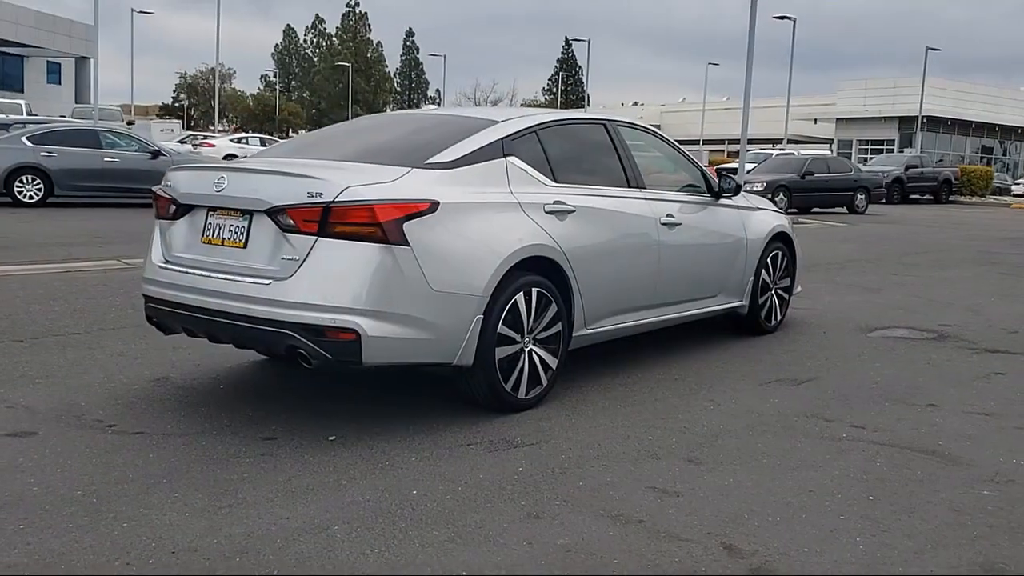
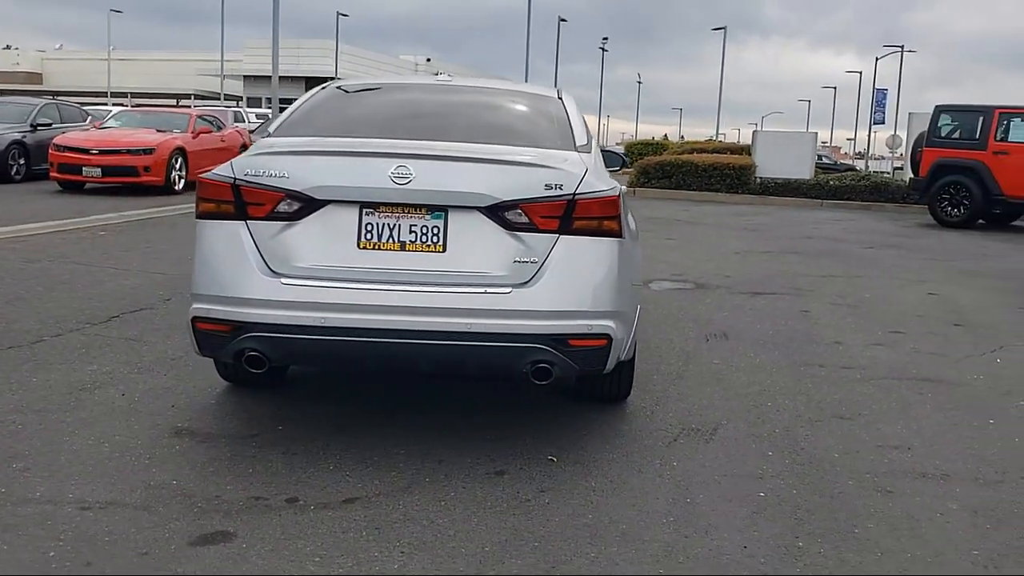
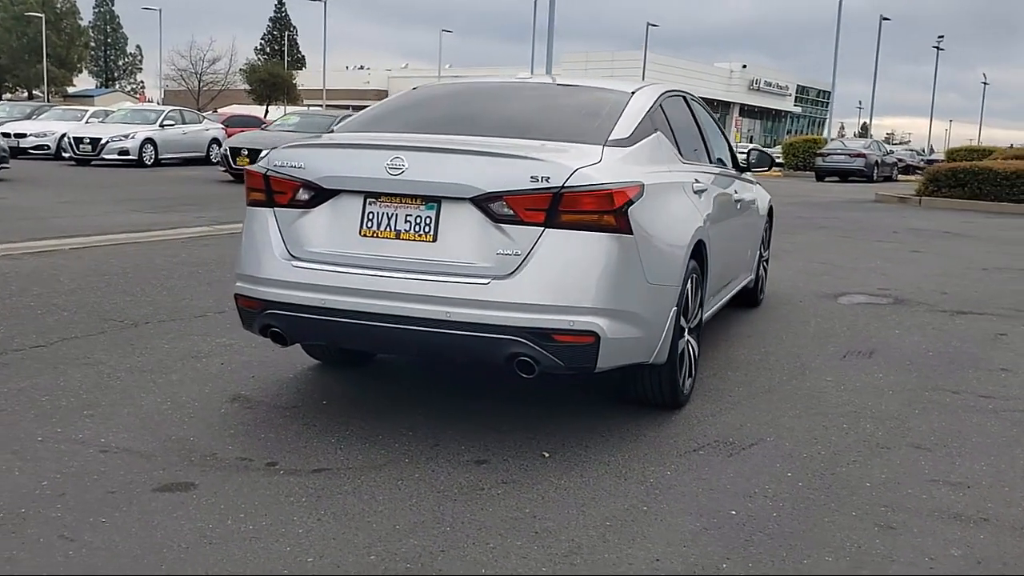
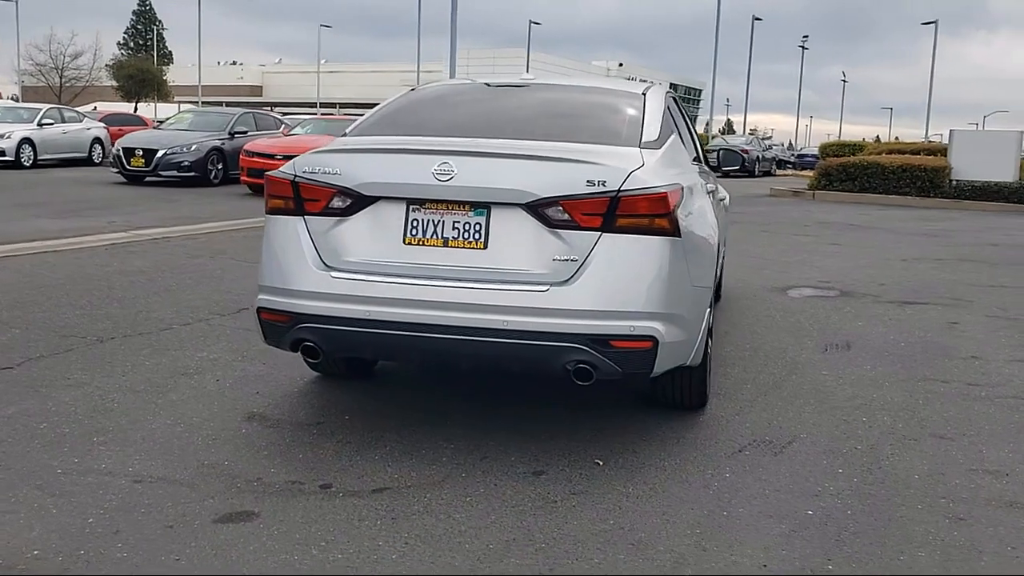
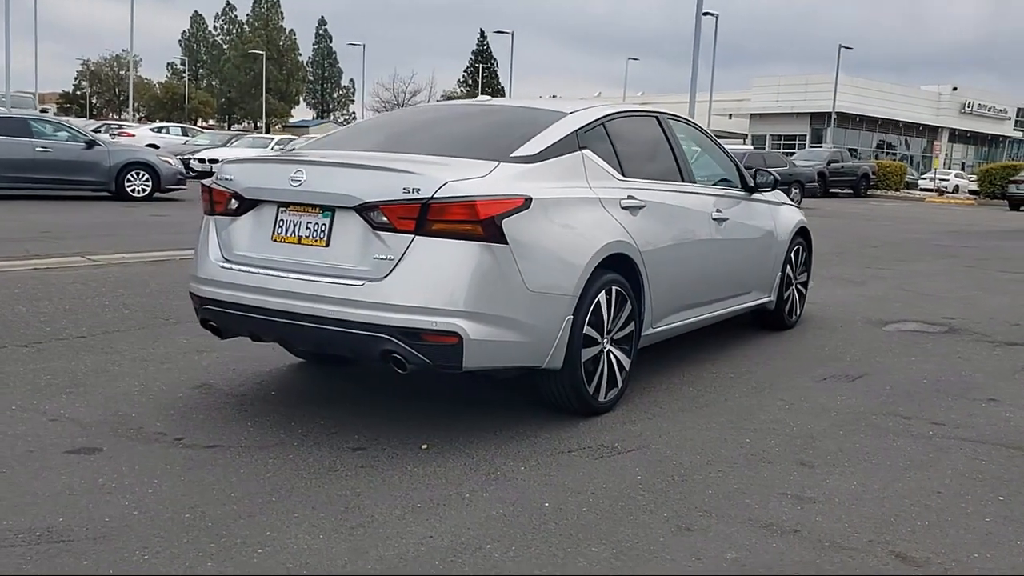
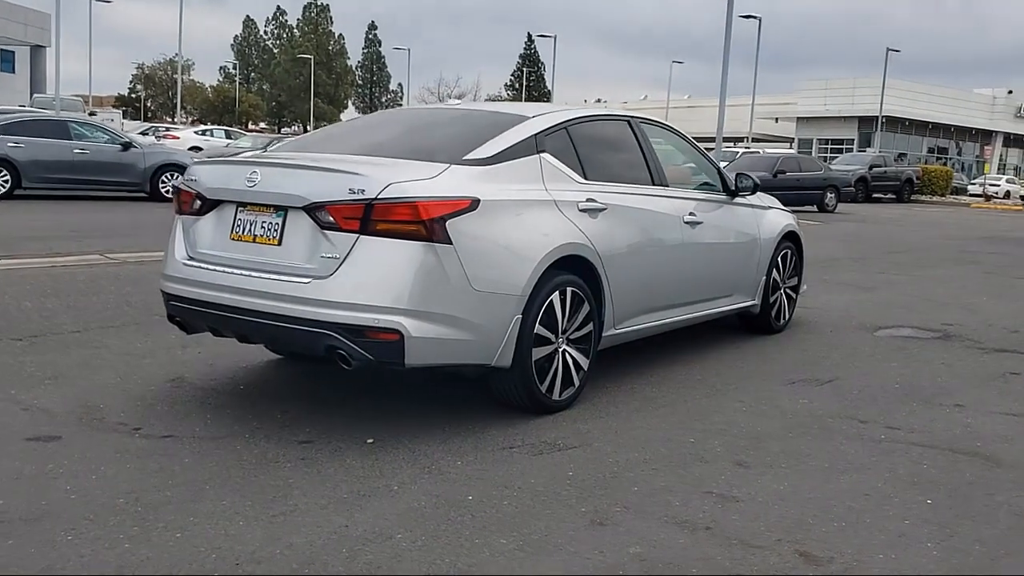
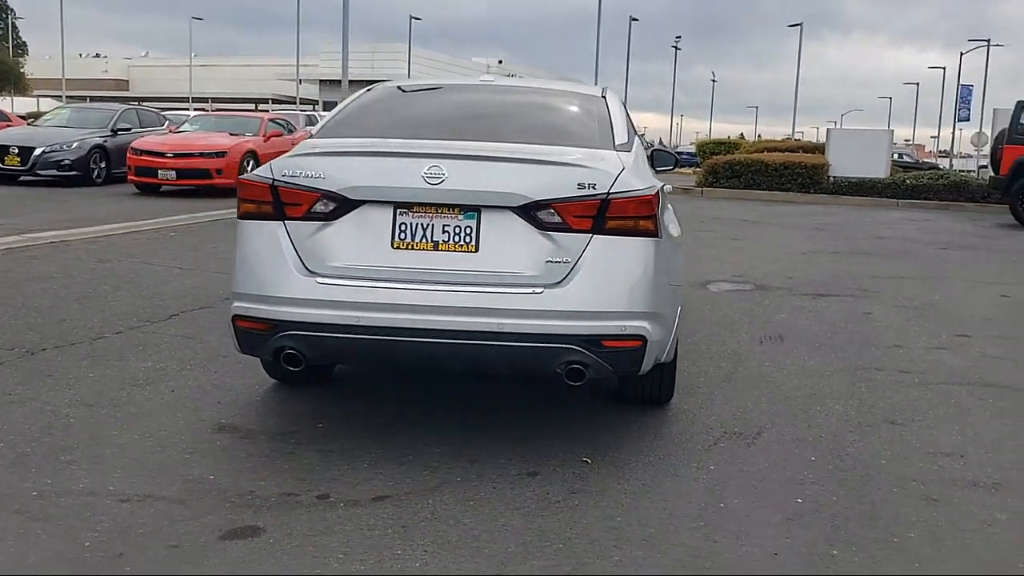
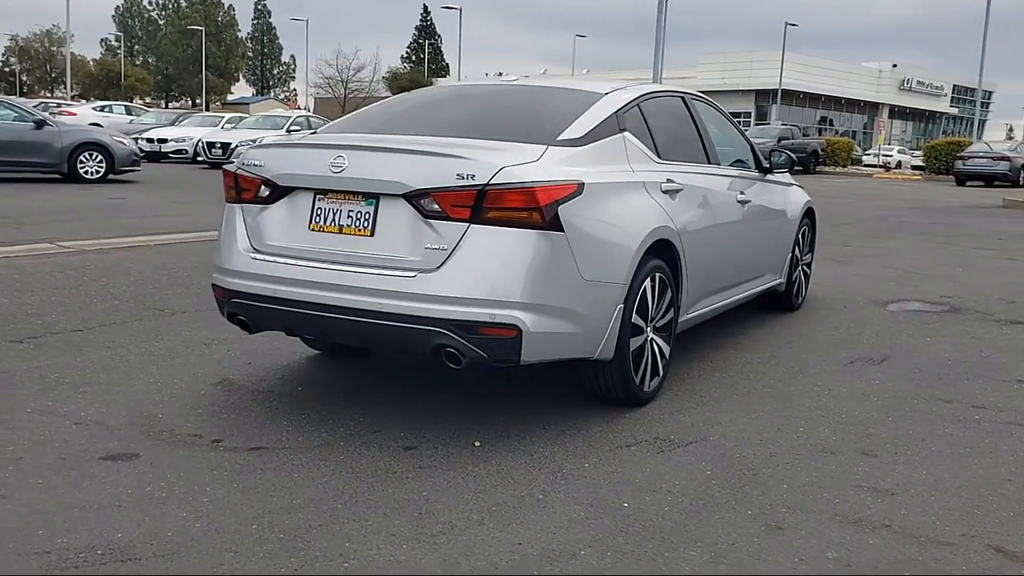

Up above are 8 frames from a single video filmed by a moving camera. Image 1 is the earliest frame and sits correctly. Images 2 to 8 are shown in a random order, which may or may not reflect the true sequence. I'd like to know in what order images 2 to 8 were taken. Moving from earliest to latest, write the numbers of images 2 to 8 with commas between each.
6, 5, 8, 3, 4, 7, 2
